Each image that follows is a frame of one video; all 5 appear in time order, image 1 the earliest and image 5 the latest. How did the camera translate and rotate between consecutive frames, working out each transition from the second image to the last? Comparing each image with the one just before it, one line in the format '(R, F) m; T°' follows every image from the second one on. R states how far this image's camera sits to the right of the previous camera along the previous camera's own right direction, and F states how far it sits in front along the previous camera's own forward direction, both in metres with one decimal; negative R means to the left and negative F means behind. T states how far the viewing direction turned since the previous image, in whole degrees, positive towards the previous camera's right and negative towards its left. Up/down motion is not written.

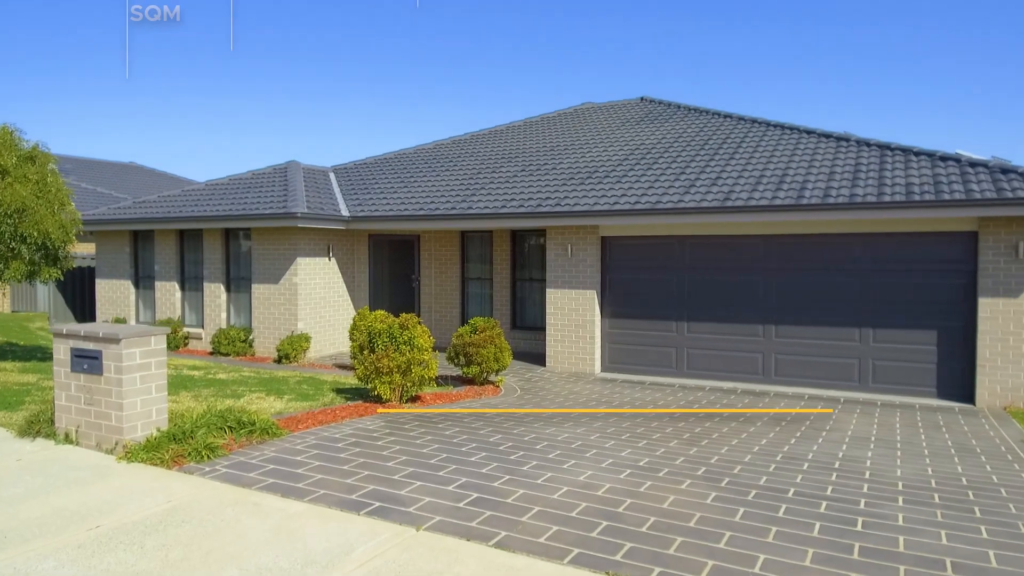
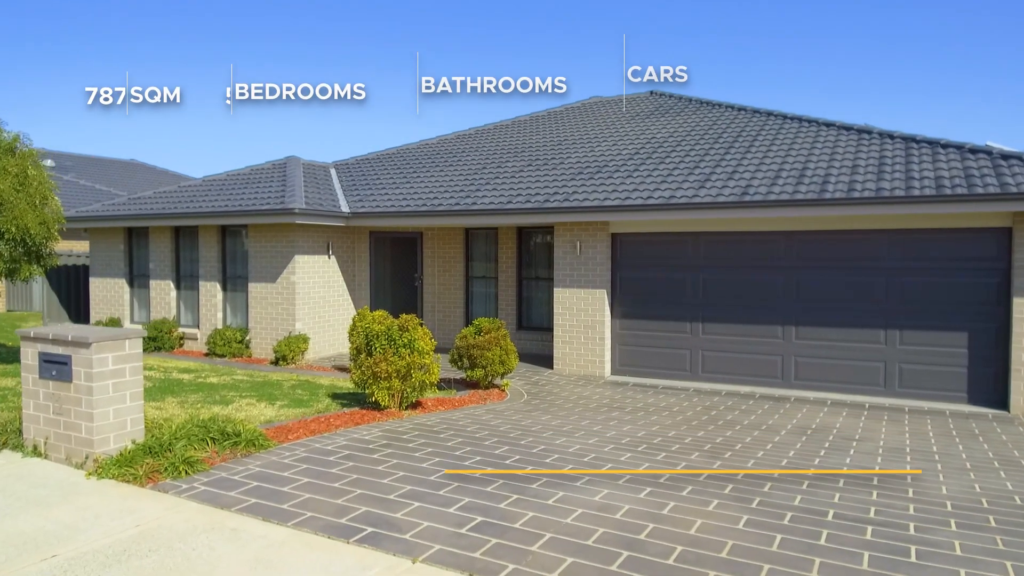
(0.0, +0.6) m; 0°
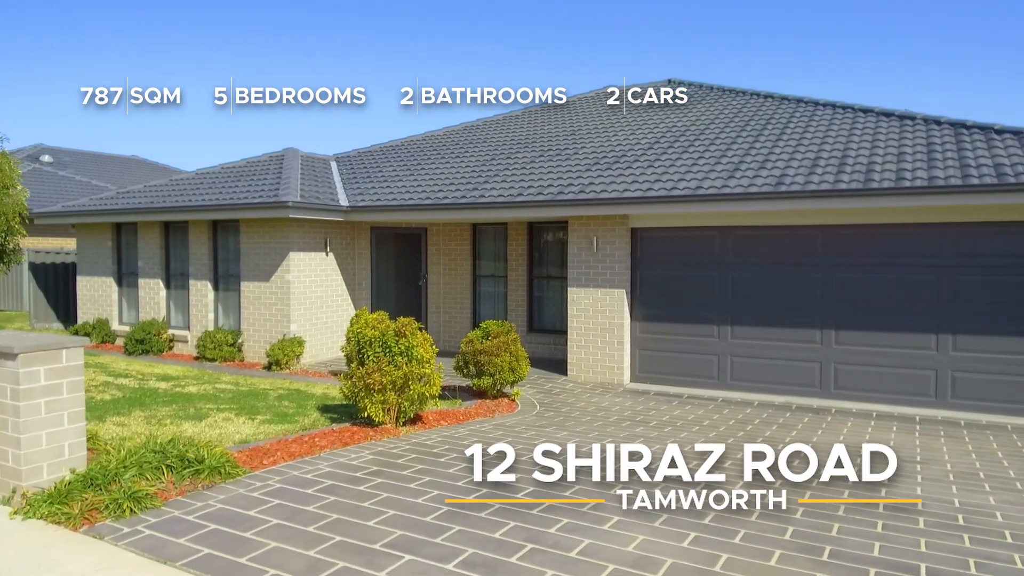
(0.0, +1.1) m; -1°
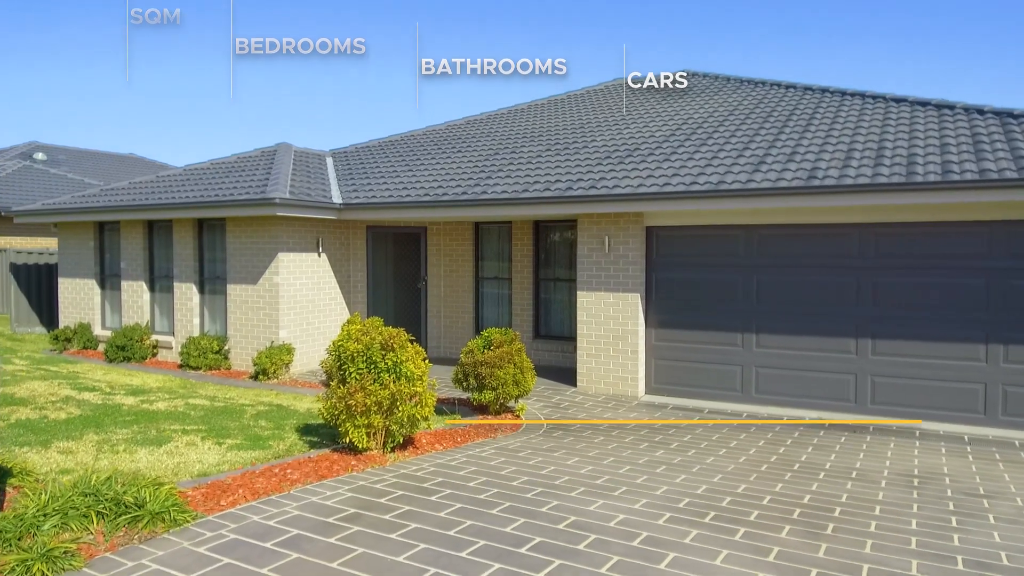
(0.0, +1.0) m; 0°
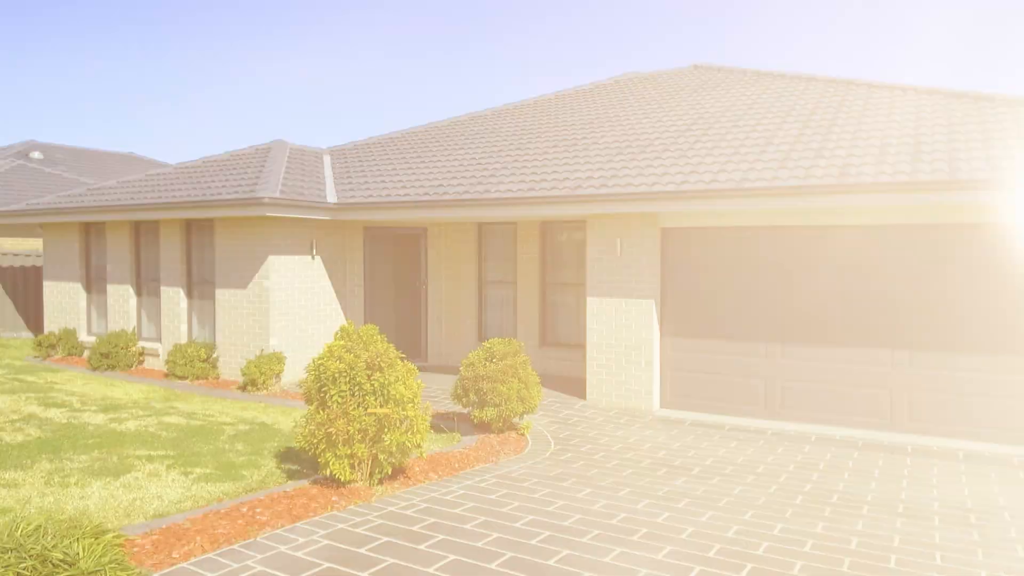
(0.0, +0.8) m; 0°
